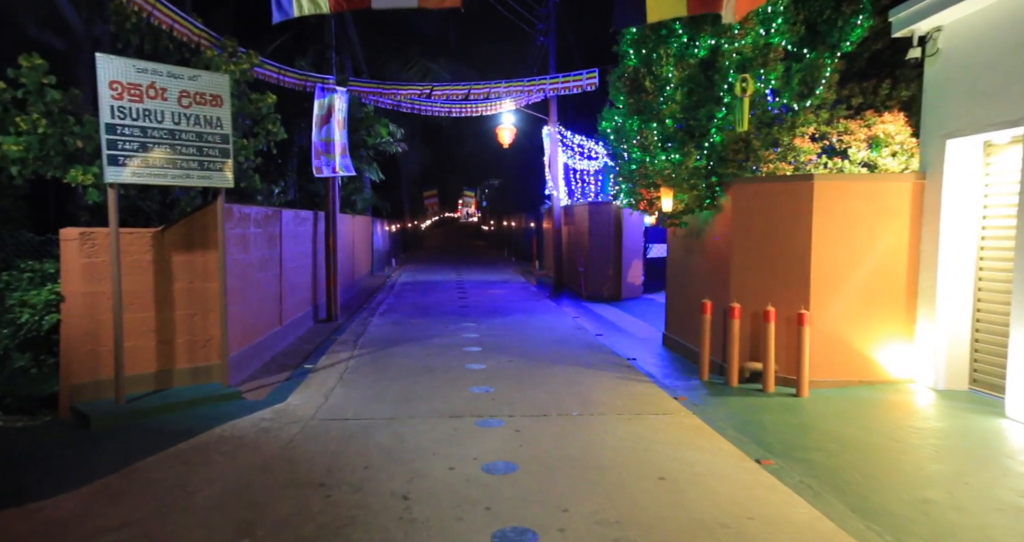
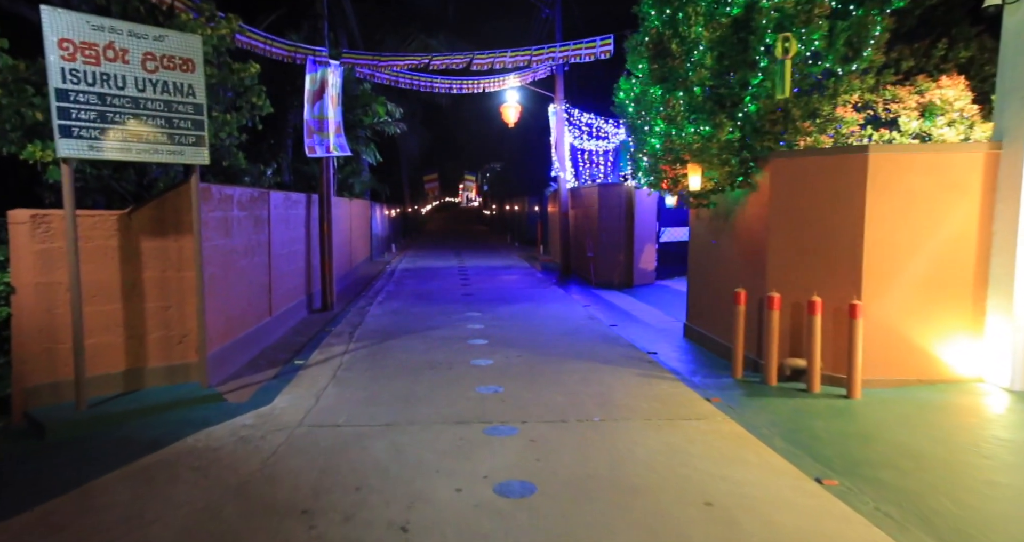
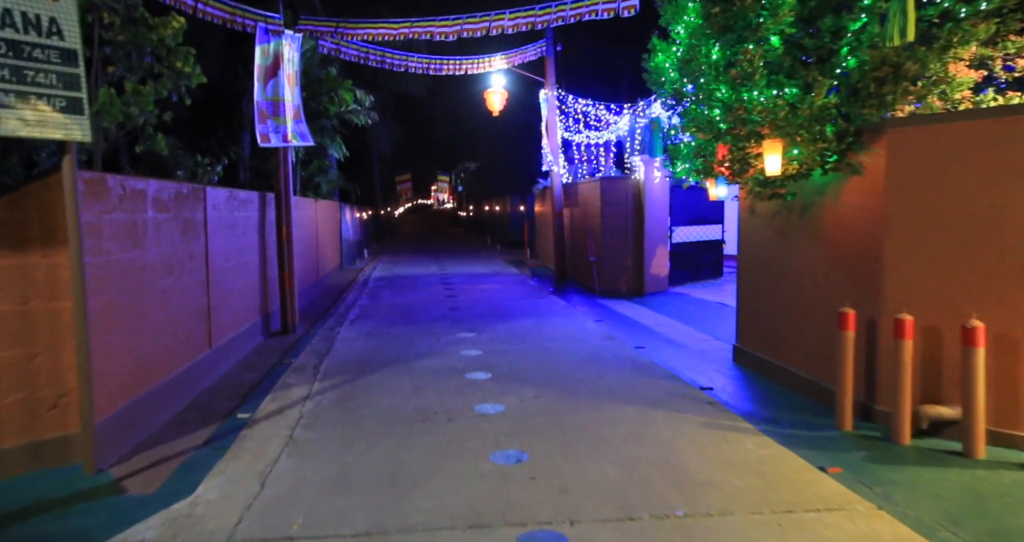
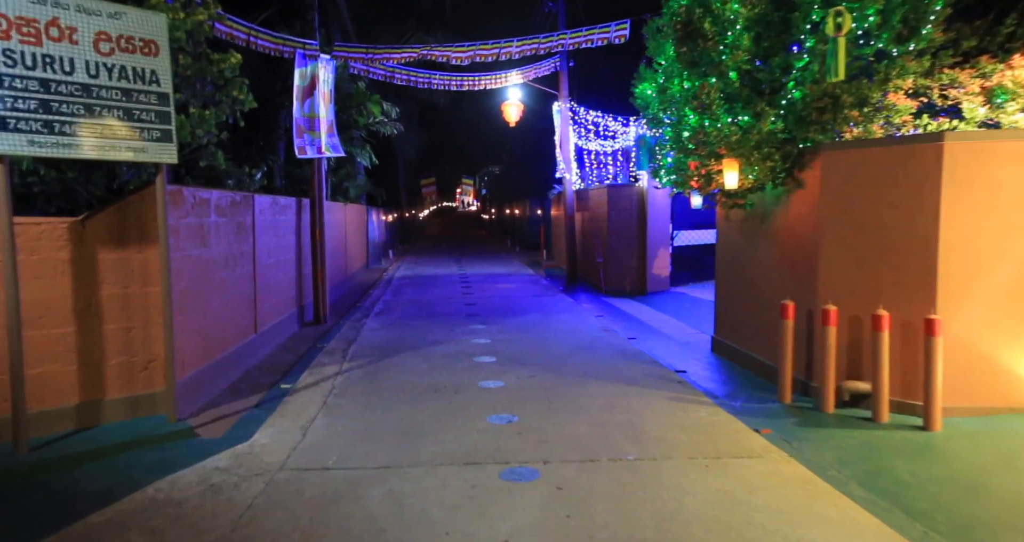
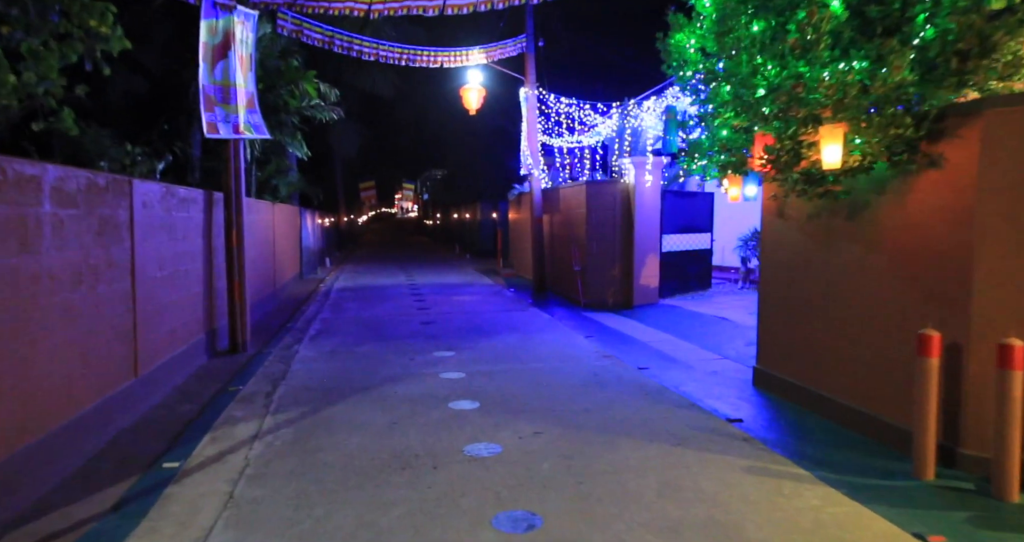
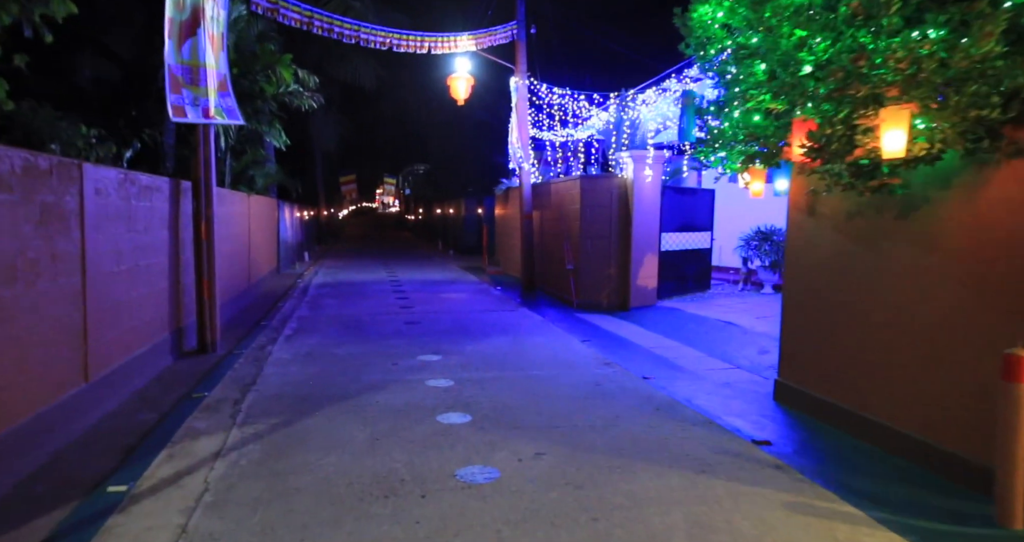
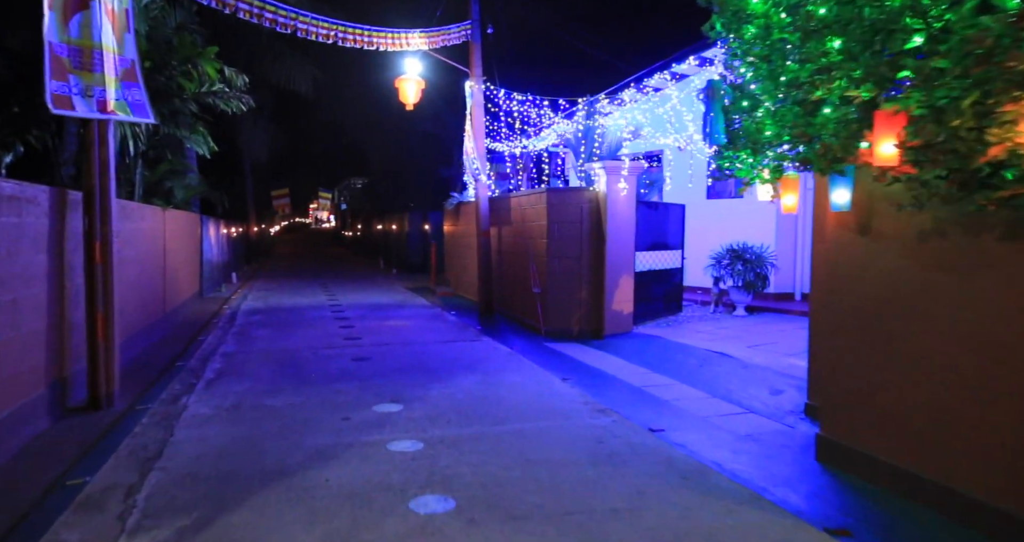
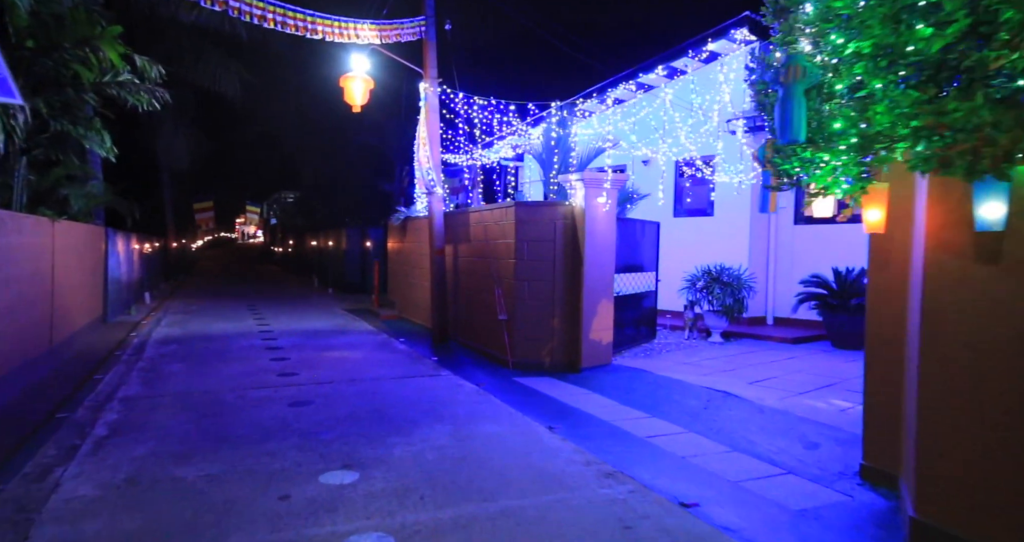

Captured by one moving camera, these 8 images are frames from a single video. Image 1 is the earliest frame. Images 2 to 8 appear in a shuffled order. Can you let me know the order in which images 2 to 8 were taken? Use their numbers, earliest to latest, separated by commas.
2, 4, 3, 5, 6, 7, 8
